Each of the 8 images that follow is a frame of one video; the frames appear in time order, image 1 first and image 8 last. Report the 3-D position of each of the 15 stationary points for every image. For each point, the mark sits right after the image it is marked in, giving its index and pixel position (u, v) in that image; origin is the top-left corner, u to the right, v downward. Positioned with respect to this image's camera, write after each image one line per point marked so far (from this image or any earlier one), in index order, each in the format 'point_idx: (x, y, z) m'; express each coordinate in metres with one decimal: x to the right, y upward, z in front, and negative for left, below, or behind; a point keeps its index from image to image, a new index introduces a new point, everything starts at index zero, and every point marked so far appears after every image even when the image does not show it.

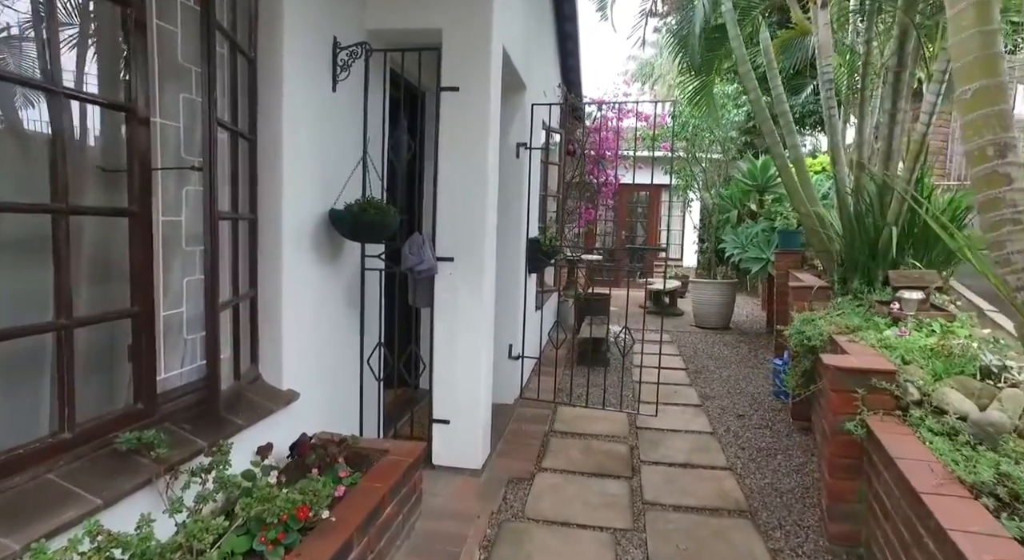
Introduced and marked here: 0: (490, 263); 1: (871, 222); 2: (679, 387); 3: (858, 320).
0: (-0.1, +0.1, +2.7) m
1: (+1.9, +0.3, +3.2) m
2: (+1.2, -0.8, +4.5) m
3: (+1.6, -0.2, +2.8) m
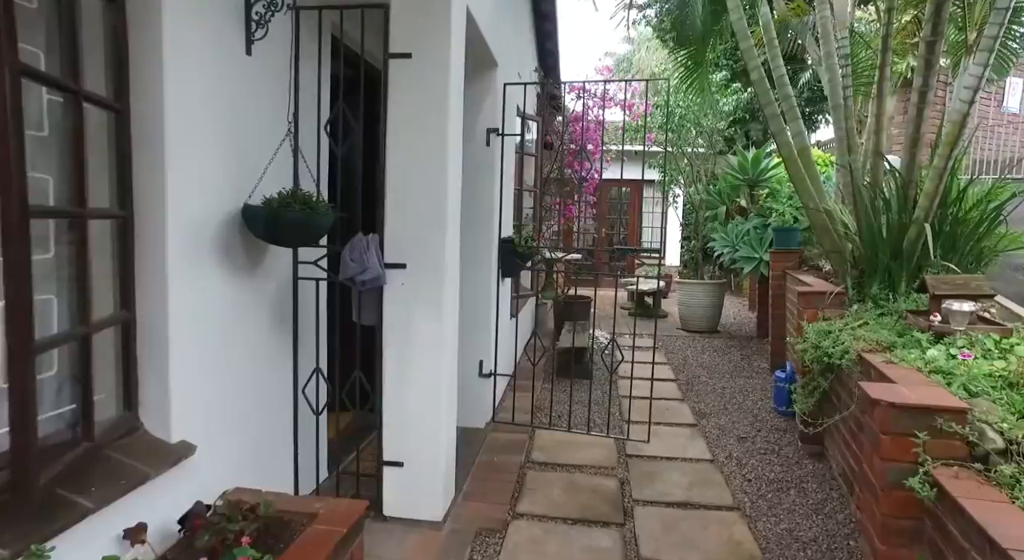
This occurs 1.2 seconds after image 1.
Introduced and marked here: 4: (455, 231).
0: (-0.2, 0.0, +2.3) m
1: (+1.8, +0.3, +2.8) m
2: (+1.1, -0.8, +4.0) m
3: (+1.5, -0.2, +2.3) m
4: (-0.2, +0.2, +2.3) m
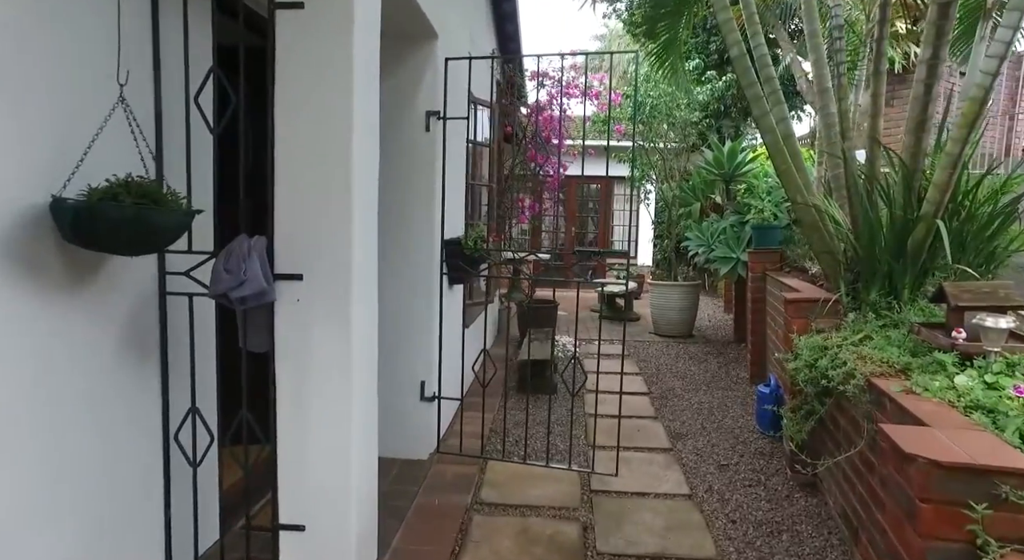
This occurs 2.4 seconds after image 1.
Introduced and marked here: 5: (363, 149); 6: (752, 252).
0: (-0.4, 0.0, +1.8) m
1: (+1.6, +0.3, +2.4) m
2: (+0.8, -0.9, +3.6) m
3: (+1.2, -0.2, +1.9) m
4: (-0.4, +0.1, +1.8) m
5: (-0.4, +0.4, +1.8) m
6: (+1.9, +0.2, +4.7) m
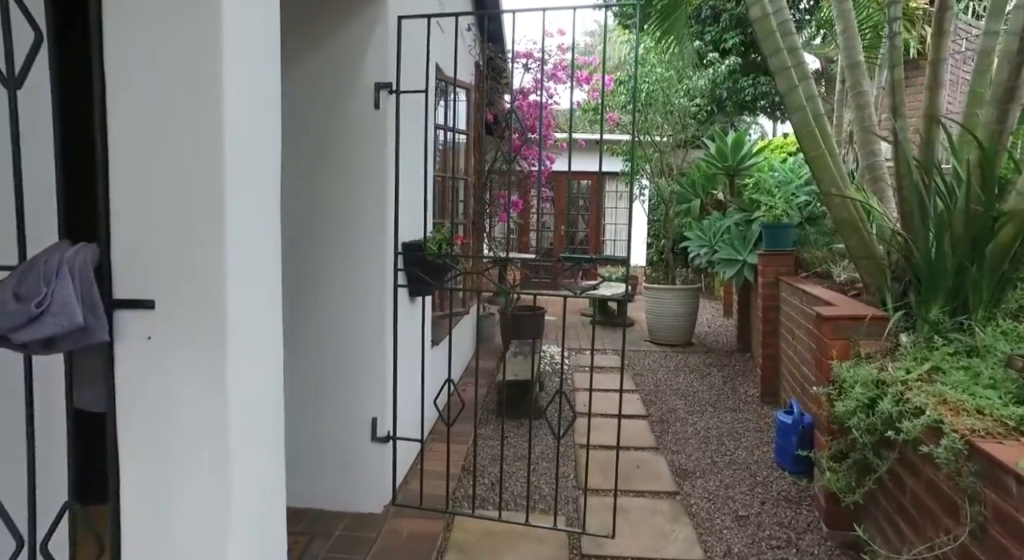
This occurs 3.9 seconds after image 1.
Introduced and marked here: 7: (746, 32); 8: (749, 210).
0: (-0.5, -0.1, +1.2) m
1: (+1.5, +0.2, +1.9) m
2: (+0.7, -0.9, +3.1) m
3: (+1.2, -0.3, +1.4) m
4: (-0.5, +0.1, +1.3) m
5: (-0.5, +0.3, +1.2) m
6: (+1.7, +0.2, +4.2) m
7: (+3.0, +3.2, +7.9) m
8: (+2.0, +0.6, +5.2) m
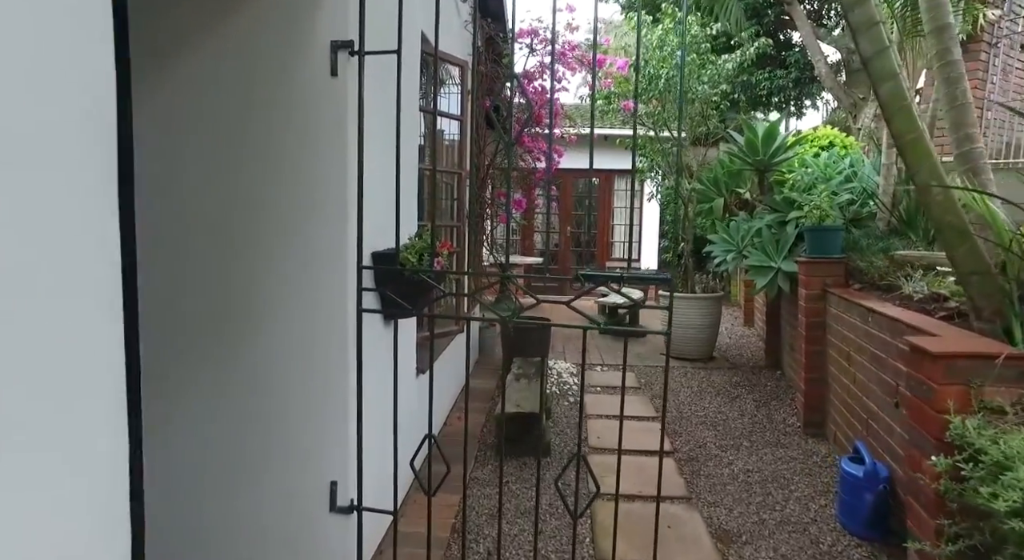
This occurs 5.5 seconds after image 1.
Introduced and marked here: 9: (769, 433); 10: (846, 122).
0: (-0.5, -0.1, +0.7) m
1: (+1.5, +0.2, +1.3) m
2: (+0.7, -1.0, +2.5) m
3: (+1.1, -0.4, +0.8) m
4: (-0.5, 0.0, +0.7) m
5: (-0.5, +0.3, +0.6) m
6: (+1.8, +0.1, +3.6) m
7: (+3.1, +3.2, +7.3) m
8: (+2.0, +0.5, +4.6) m
9: (+1.5, -0.9, +3.5) m
10: (+3.9, +1.8, +7.1) m
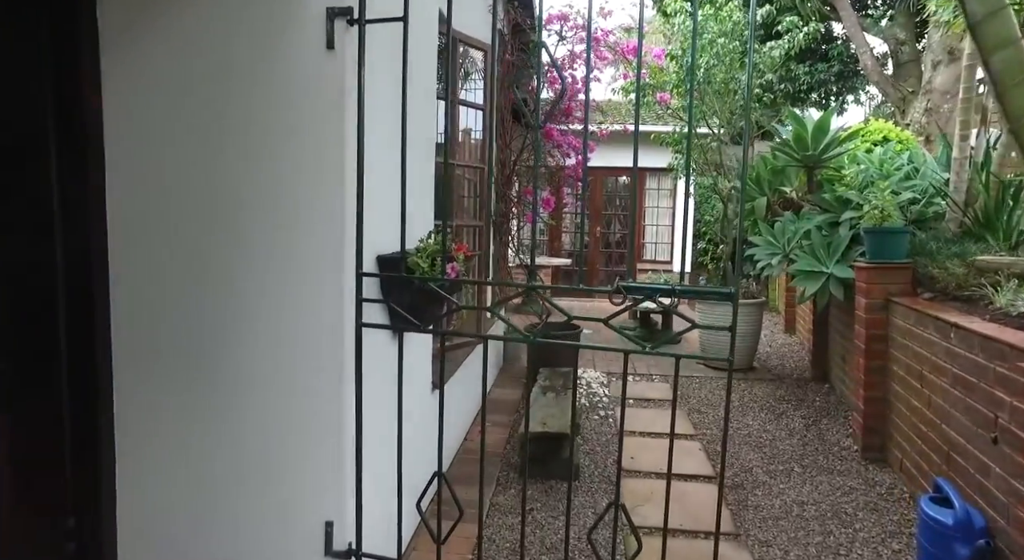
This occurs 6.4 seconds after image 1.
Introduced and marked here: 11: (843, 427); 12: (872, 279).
0: (-0.5, -0.1, +0.4) m
1: (+1.5, +0.1, +1.0) m
2: (+0.8, -1.0, +2.2) m
3: (+1.2, -0.4, +0.5) m
4: (-0.5, 0.0, +0.4) m
5: (-0.5, +0.2, +0.4) m
6: (+1.9, +0.1, +3.2) m
7: (+3.4, +3.1, +6.9) m
8: (+2.2, +0.5, +4.2) m
9: (+1.6, -0.9, +3.2) m
10: (+4.2, +1.8, +6.6) m
11: (+2.0, -0.9, +3.6) m
12: (+1.9, 0.0, +3.2) m
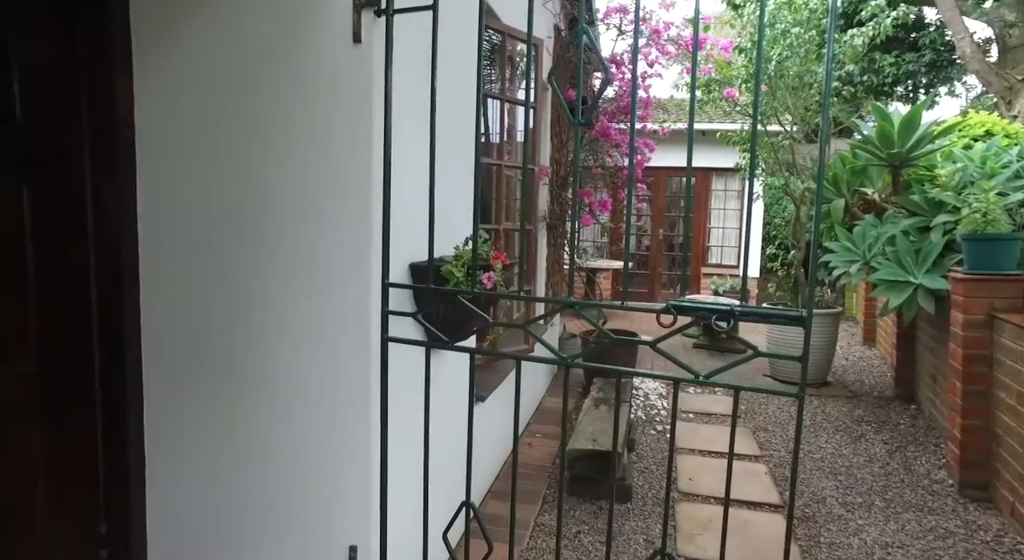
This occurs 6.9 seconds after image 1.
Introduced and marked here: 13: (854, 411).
0: (-0.5, -0.2, +0.3) m
1: (+1.5, +0.1, +0.7) m
2: (+0.9, -1.0, +1.9) m
3: (+1.1, -0.4, +0.2) m
4: (-0.5, 0.0, +0.3) m
5: (-0.5, +0.2, +0.3) m
6: (+2.1, 0.0, +2.9) m
7: (+4.0, +3.0, +6.4) m
8: (+2.6, +0.4, +3.8) m
9: (+1.9, -1.0, +2.8) m
10: (+4.7, +1.7, +6.0) m
11: (+2.2, -0.9, +3.2) m
12: (+2.1, -0.1, +2.8) m
13: (+2.3, -0.9, +4.0) m
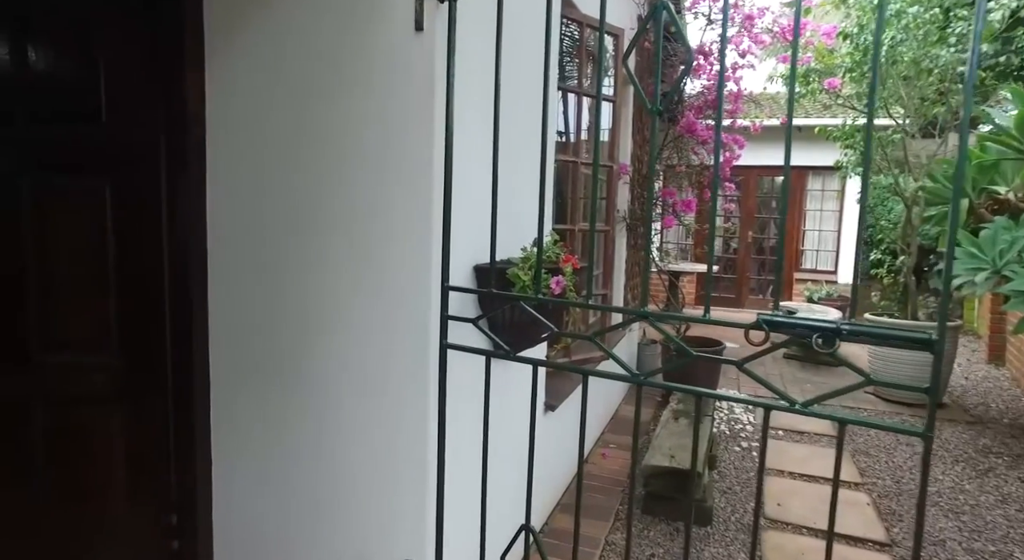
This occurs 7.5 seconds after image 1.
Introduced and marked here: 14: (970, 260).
0: (-0.6, -0.2, +0.1) m
1: (+1.6, 0.0, +0.3) m
2: (+1.1, -1.1, +1.6) m
3: (+1.1, -0.5, -0.1) m
4: (-0.5, 0.0, +0.2) m
5: (-0.5, +0.2, +0.1) m
6: (+2.5, 0.0, +2.3) m
7: (+4.8, +2.9, +5.6) m
8: (+3.0, +0.4, +3.2) m
9: (+2.2, -1.0, +2.4) m
10: (+5.5, +1.5, +5.1) m
11: (+2.6, -1.0, +2.7) m
12: (+2.4, -0.1, +2.3) m
13: (+2.7, -0.9, +3.5) m
14: (+2.8, +0.1, +3.6) m
